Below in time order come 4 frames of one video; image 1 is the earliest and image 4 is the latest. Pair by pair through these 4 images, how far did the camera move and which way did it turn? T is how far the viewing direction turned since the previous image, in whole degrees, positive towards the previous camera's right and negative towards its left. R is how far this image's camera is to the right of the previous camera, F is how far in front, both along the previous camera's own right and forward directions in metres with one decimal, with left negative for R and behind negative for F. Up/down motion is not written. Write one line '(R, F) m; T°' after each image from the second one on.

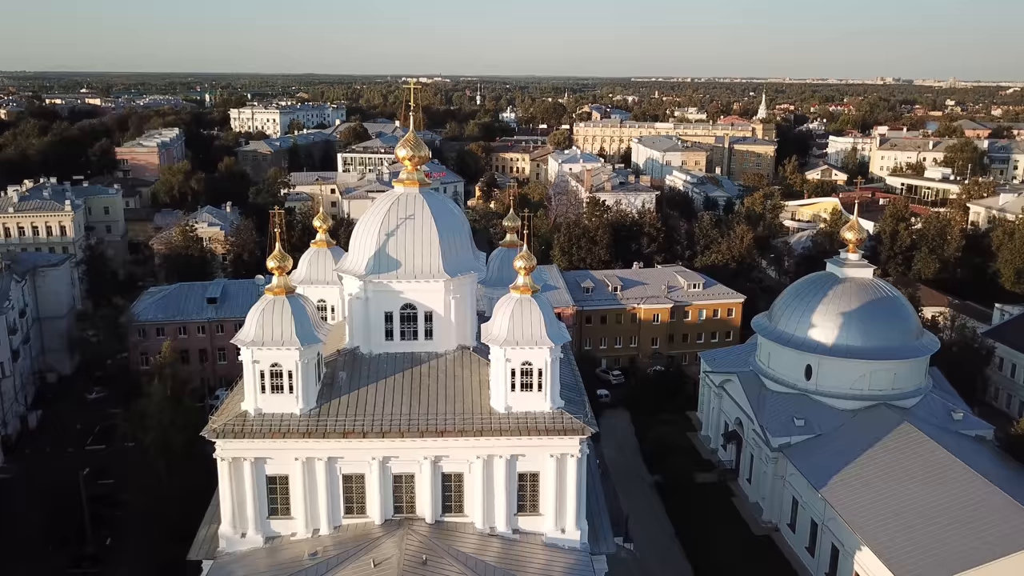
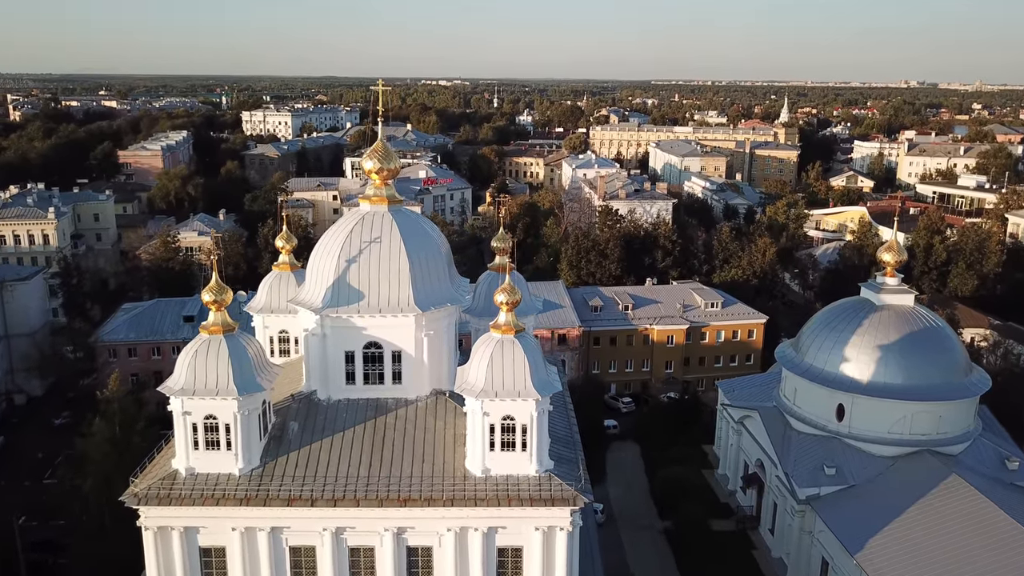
(+0.7, +2.8) m; -1°
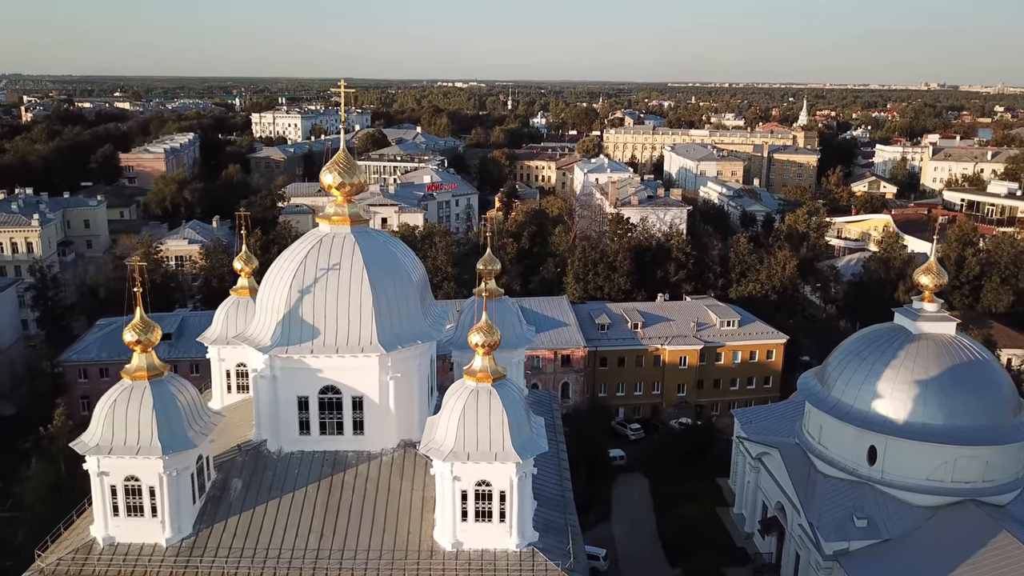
(+0.5, +2.4) m; -1°
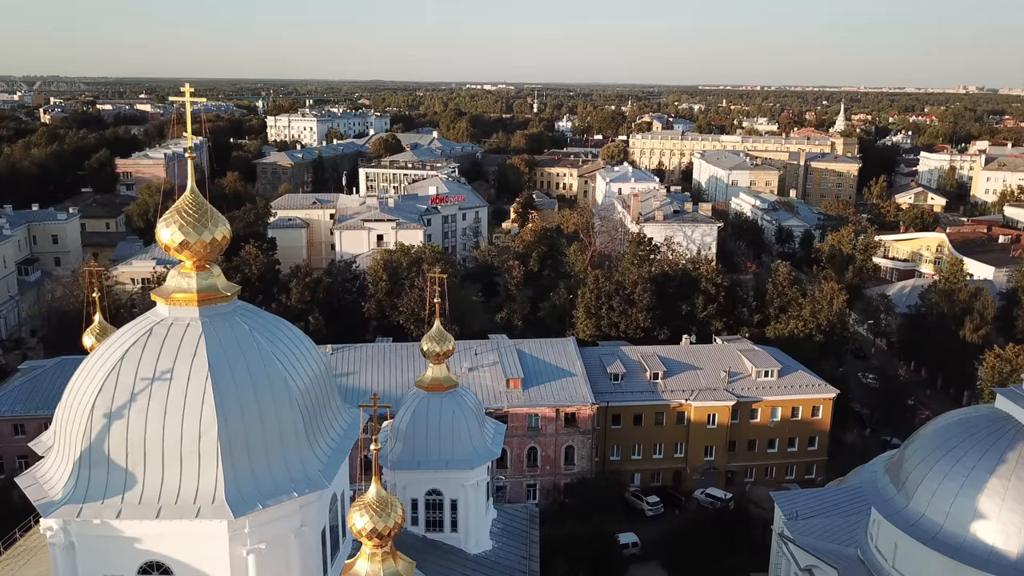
(+1.0, +5.1) m; -2°
